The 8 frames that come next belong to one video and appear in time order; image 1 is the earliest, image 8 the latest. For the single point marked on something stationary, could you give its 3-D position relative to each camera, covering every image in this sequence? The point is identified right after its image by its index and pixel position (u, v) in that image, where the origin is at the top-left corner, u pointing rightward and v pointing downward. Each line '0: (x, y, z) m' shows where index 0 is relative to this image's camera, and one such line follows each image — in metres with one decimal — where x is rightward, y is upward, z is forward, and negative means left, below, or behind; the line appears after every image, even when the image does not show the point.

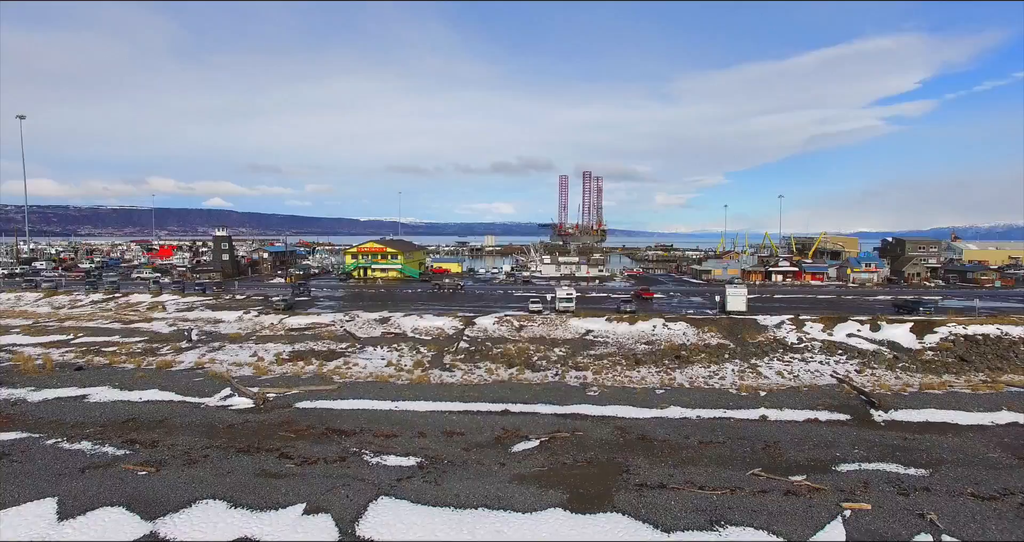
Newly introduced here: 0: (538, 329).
0: (+0.5, -1.2, +12.6) m
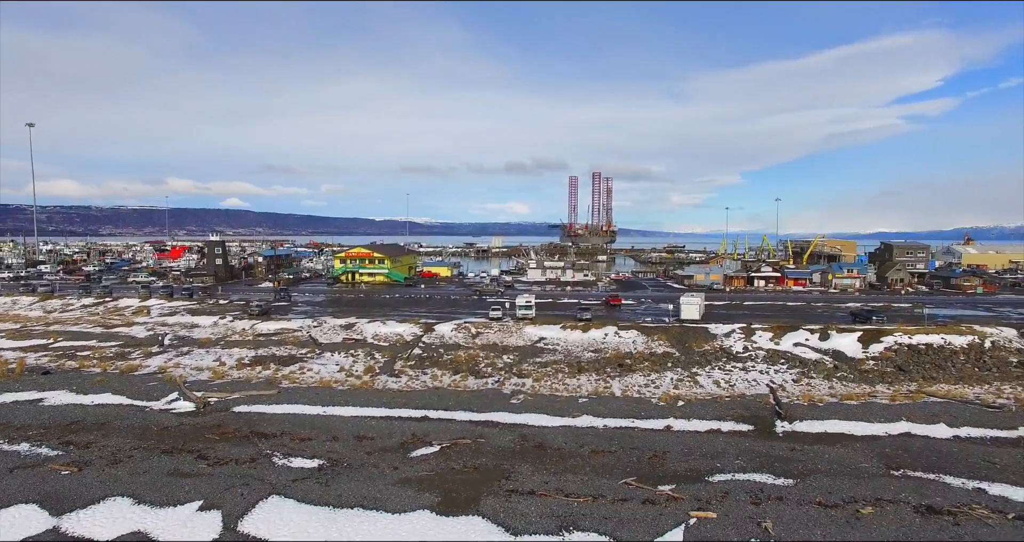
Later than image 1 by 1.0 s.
0: (-0.4, -1.4, +13.1) m
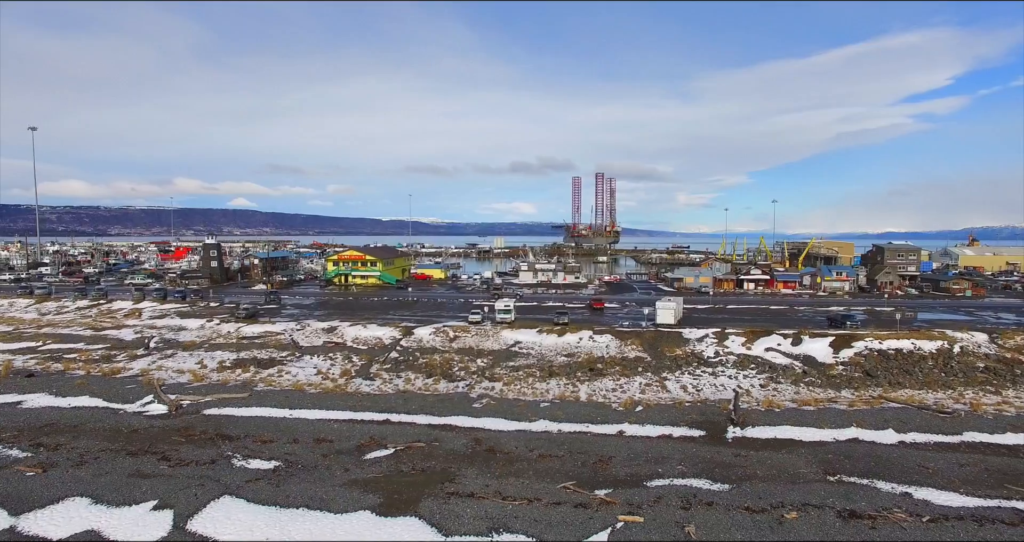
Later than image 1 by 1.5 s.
0: (-0.9, -1.5, +13.4) m
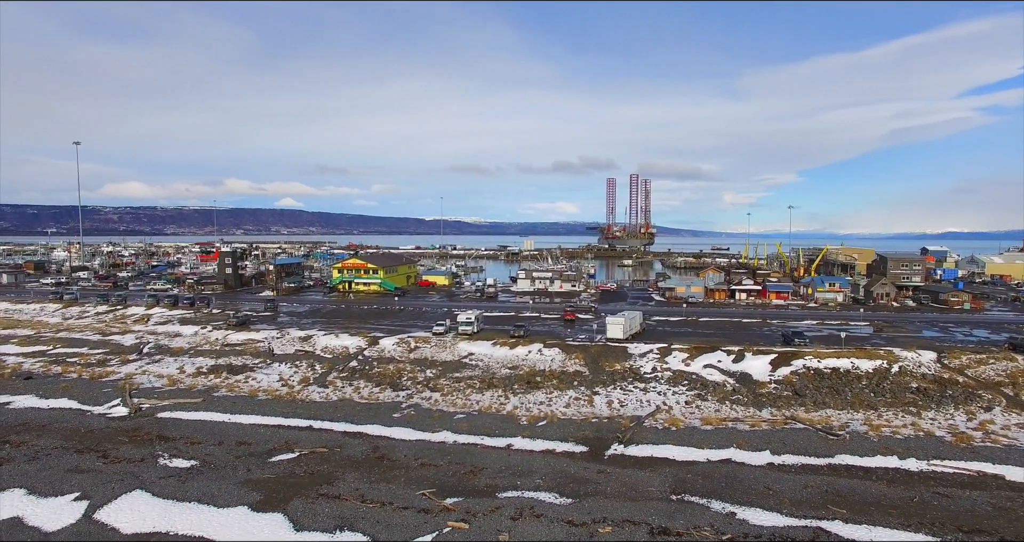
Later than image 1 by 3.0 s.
0: (-2.0, -1.9, +14.4) m
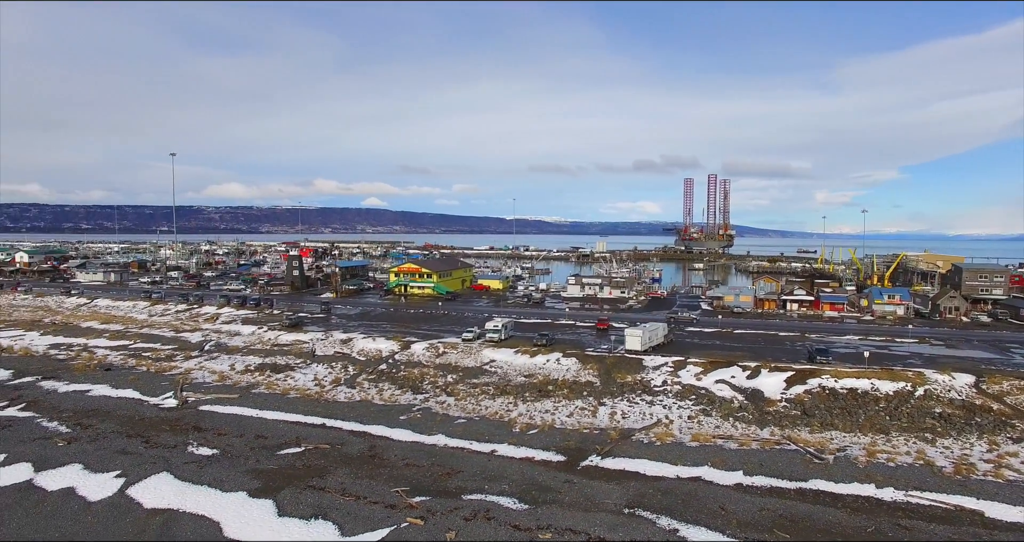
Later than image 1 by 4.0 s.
0: (-1.5, -2.1, +15.3) m
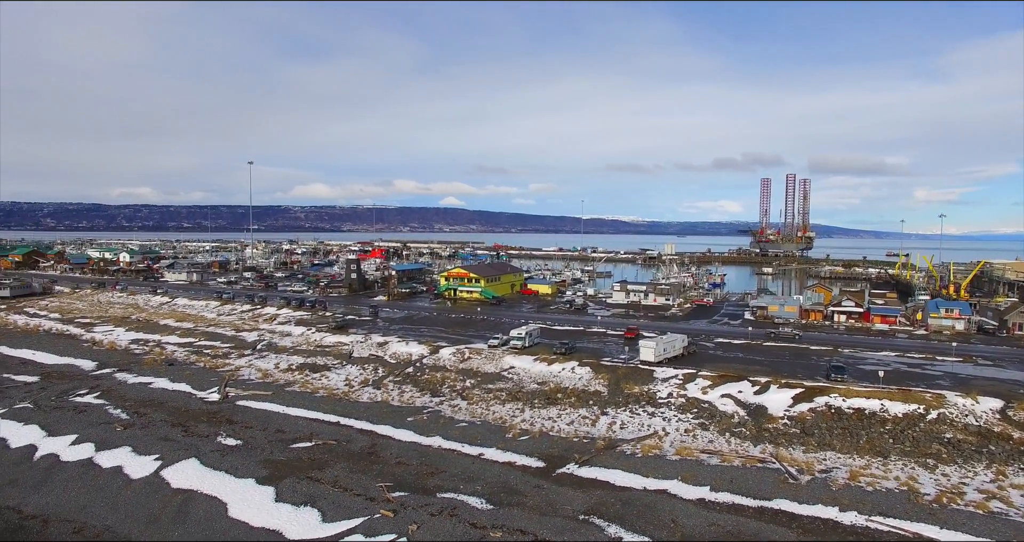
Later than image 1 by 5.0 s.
0: (-1.0, -2.4, +16.2) m
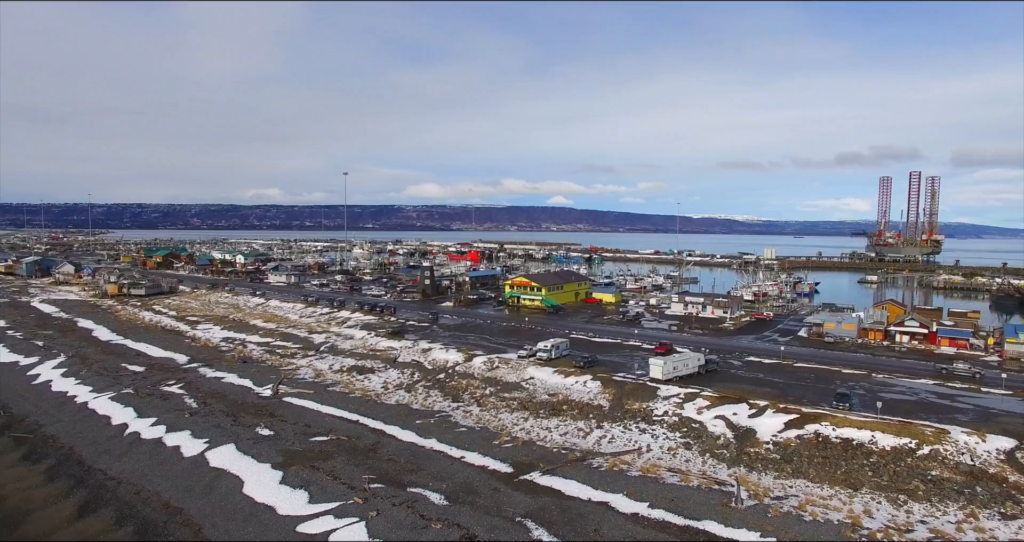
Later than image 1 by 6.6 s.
0: (-0.3, -2.9, +17.8) m
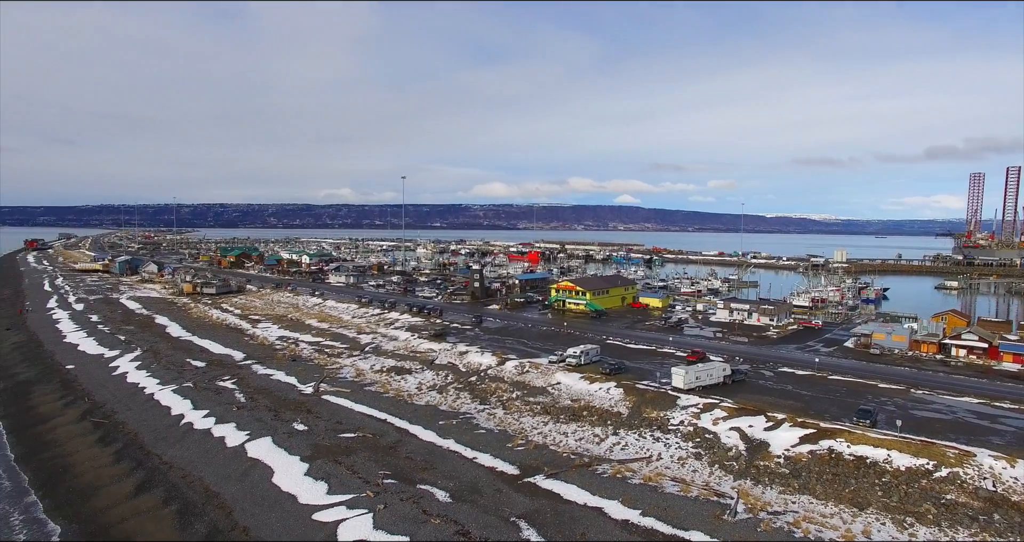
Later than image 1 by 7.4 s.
0: (+0.5, -3.1, +18.4) m
